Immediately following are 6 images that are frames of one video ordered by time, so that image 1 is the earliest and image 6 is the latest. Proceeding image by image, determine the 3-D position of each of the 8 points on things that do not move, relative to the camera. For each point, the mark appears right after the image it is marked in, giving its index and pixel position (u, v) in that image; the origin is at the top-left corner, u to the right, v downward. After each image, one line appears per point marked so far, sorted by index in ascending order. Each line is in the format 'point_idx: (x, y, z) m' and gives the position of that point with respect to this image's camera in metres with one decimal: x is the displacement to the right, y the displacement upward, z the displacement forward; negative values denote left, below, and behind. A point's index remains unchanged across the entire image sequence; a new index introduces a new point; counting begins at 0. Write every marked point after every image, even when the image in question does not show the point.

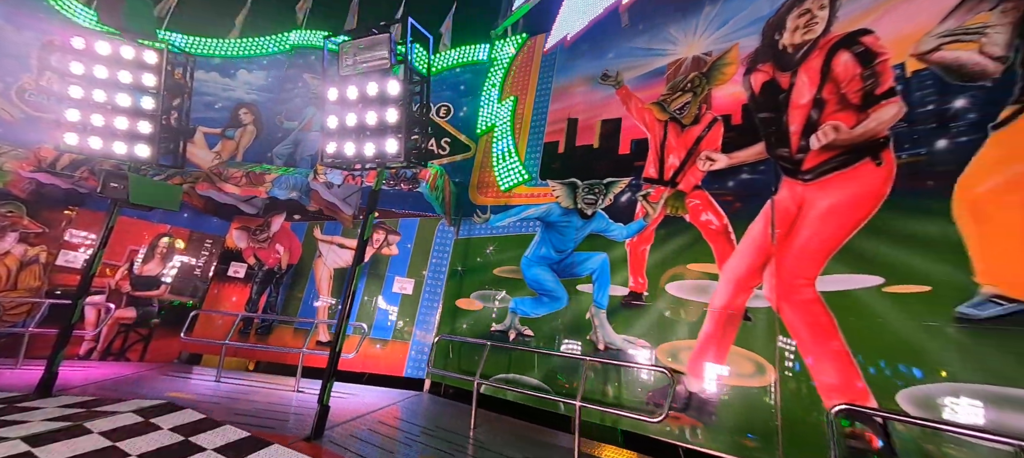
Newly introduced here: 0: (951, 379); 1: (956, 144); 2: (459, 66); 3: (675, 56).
0: (+3.2, -1.1, +2.7) m
1: (+3.6, +0.7, +3.0) m
2: (-1.0, +3.0, +6.8) m
3: (+2.2, +2.3, +5.0) m
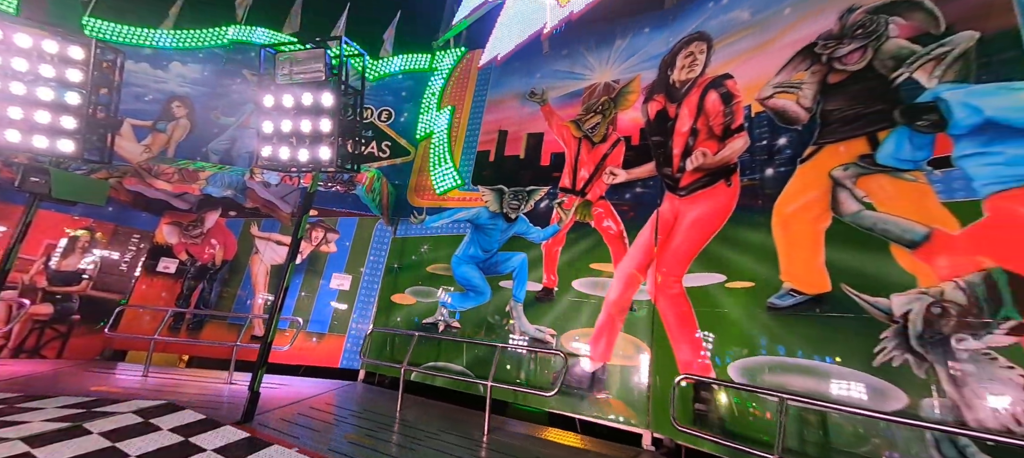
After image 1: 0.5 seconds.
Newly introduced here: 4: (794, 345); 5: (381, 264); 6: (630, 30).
0: (+2.4, -1.2, +3.5) m
1: (+2.8, +0.6, +3.8) m
2: (-2.2, +3.0, +7.1) m
3: (+1.2, +2.3, +5.6) m
4: (+2.6, -1.1, +3.4) m
5: (-2.3, -0.6, +6.3) m
6: (+1.8, +3.0, +5.5) m
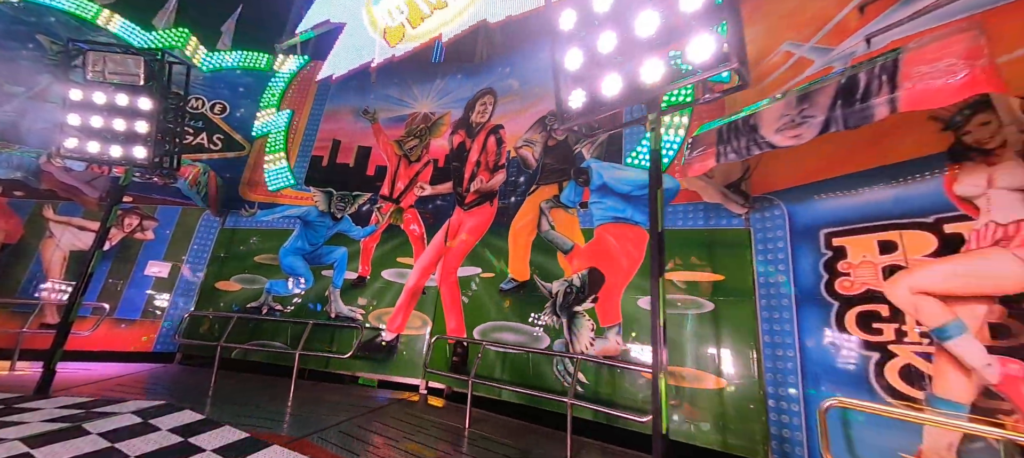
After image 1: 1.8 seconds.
0: (-0.3, -1.3, +5.4) m
1: (+0.1, +0.4, +5.7) m
2: (-5.5, +3.2, +7.4) m
3: (-1.9, +2.3, +7.0) m
4: (-0.1, -1.2, +5.3) m
5: (-5.5, -0.4, +6.6) m
6: (-1.3, +3.0, +7.0) m
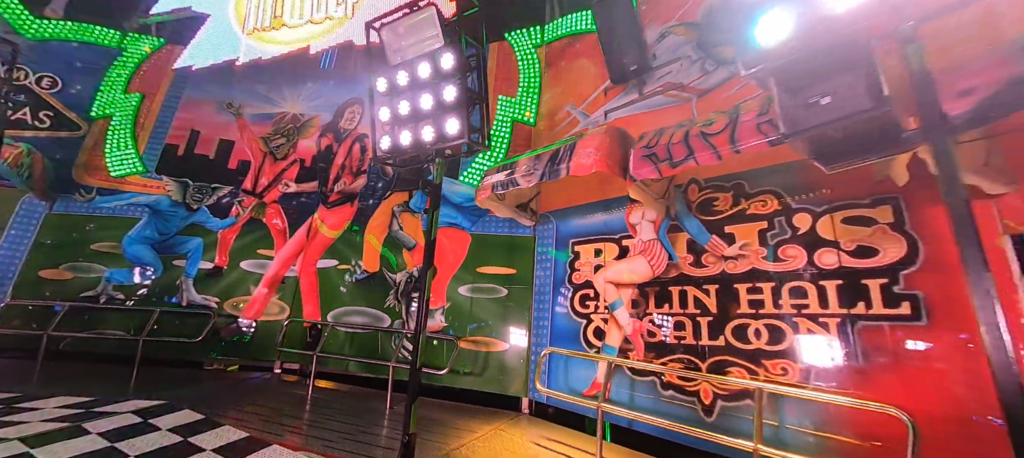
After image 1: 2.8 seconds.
0: (-2.8, -1.3, +6.2) m
1: (-2.5, +0.5, +6.6) m
2: (-8.2, +3.5, +6.9) m
3: (-4.6, +2.4, +7.3) m
4: (-2.6, -1.2, +6.2) m
5: (-8.2, -0.1, +6.2) m
6: (-4.0, +3.1, +7.5) m
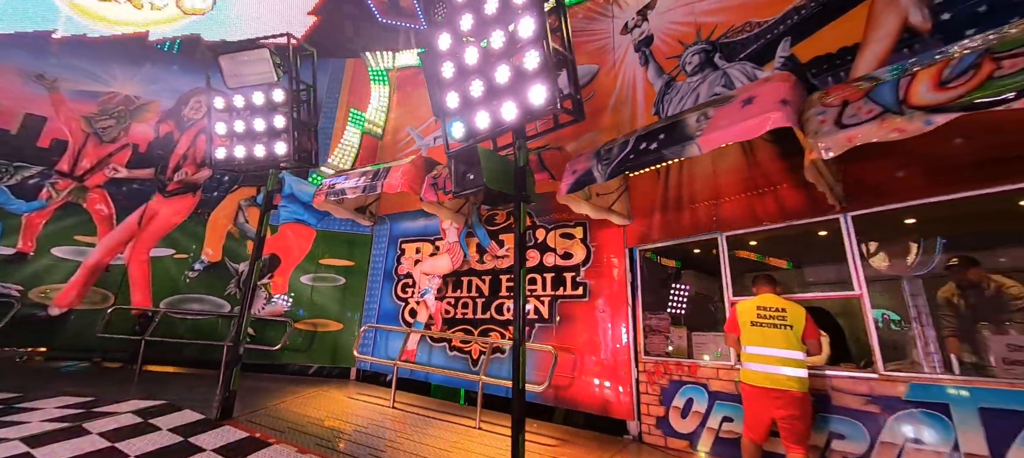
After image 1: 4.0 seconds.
0: (-5.9, -1.1, +6.5) m
1: (-5.6, +0.6, +6.9) m
2: (-10.9, +3.9, +5.6) m
3: (-7.7, +2.7, +7.0) m
4: (-5.6, -1.0, +6.5) m
5: (-10.9, +0.2, +5.0) m
6: (-7.1, +3.3, +7.4) m
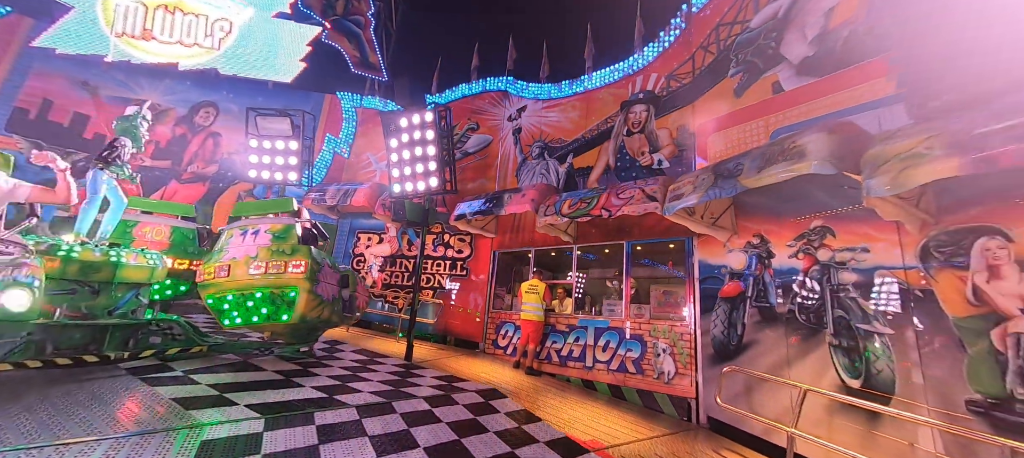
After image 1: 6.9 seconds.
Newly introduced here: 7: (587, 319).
0: (-8.1, -0.7, +9.6) m
1: (-7.7, +1.1, +10.0) m
2: (-12.5, +4.8, +7.8) m
3: (-9.6, +3.3, +9.7) m
4: (-7.9, -0.6, +9.6) m
5: (-12.8, +1.1, +7.4) m
6: (-9.0, +4.0, +10.1) m
7: (+1.5, -1.8, +7.2) m
